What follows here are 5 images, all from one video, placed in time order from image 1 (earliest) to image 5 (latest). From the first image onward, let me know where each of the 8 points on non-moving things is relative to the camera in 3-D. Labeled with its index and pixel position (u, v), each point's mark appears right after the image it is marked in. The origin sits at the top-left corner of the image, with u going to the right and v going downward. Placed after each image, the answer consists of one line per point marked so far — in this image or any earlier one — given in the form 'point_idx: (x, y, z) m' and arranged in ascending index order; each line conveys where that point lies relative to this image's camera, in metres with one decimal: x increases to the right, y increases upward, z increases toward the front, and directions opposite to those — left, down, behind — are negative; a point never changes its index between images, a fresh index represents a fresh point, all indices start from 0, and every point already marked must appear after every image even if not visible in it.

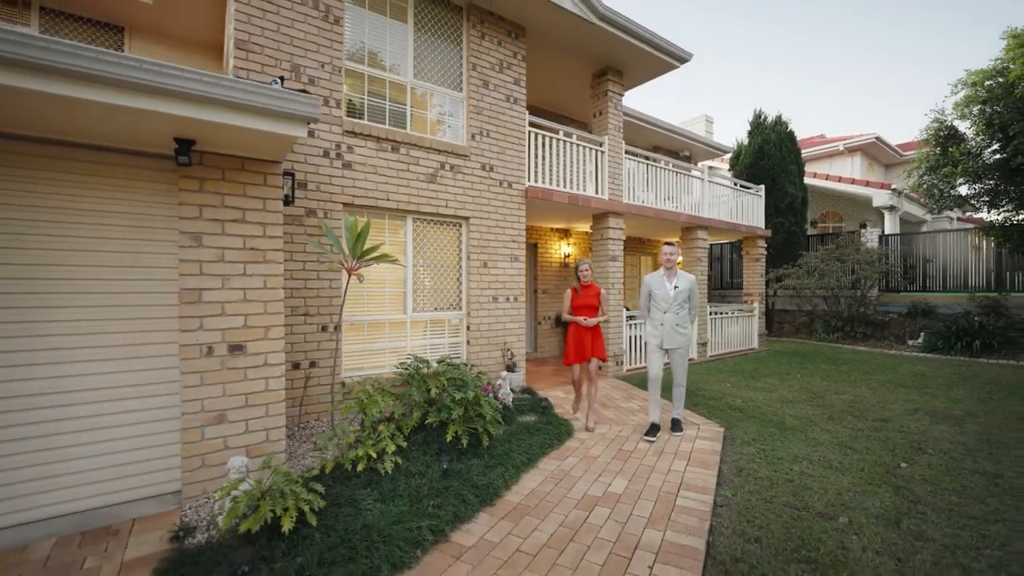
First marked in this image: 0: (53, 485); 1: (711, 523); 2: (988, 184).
0: (-2.8, -1.2, +2.8) m
1: (+1.2, -1.4, +2.8) m
2: (+8.3, +1.8, +7.8) m
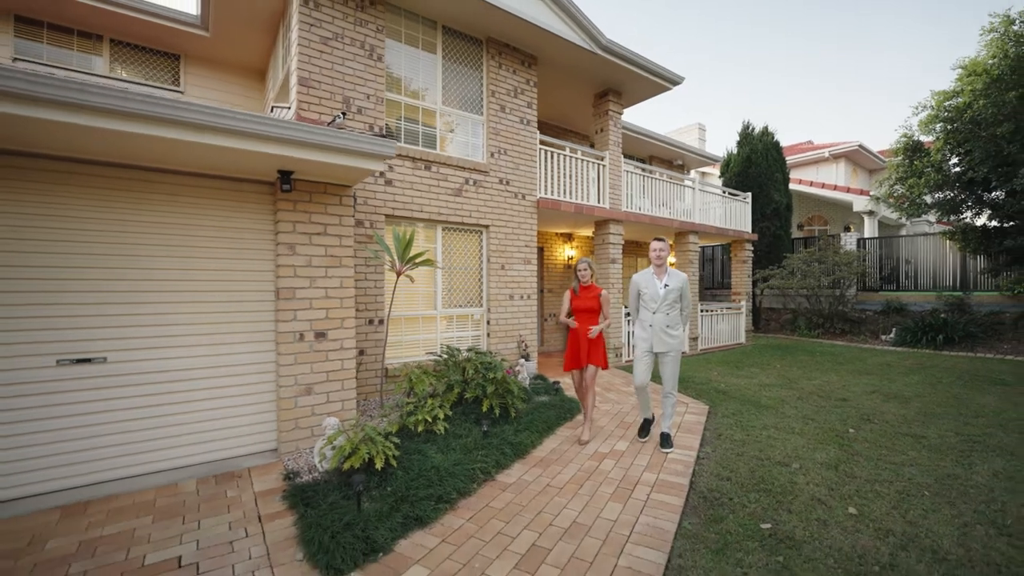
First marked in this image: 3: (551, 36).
0: (-2.6, -1.2, +3.6) m
1: (+1.5, -1.4, +3.6) m
2: (+8.5, +1.8, +8.7) m
3: (+0.6, +3.7, +6.6) m
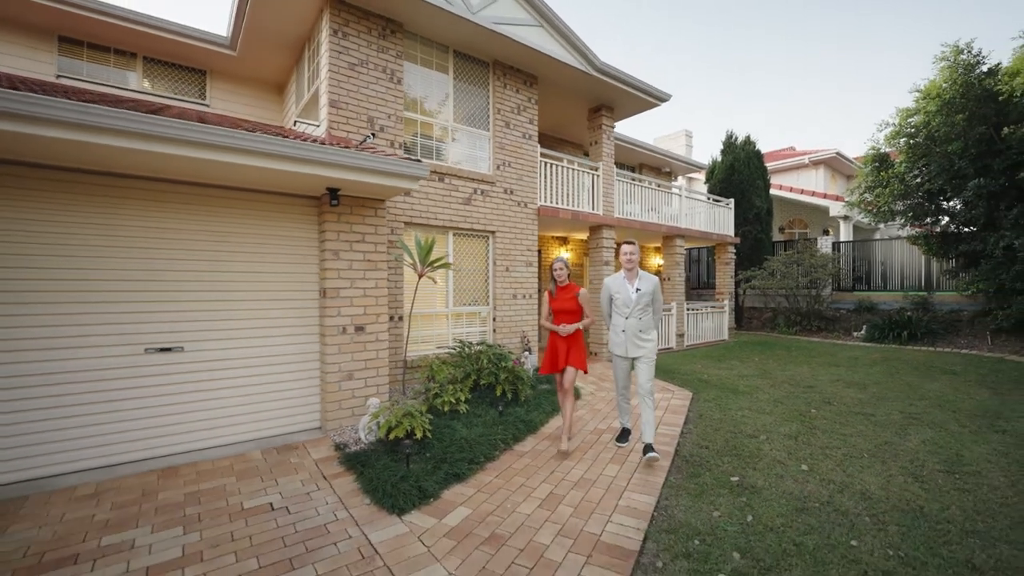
0: (-2.4, -1.2, +4.2) m
1: (+1.6, -1.4, +4.3) m
2: (+8.5, +1.8, +9.6) m
3: (+0.6, +3.7, +7.3) m
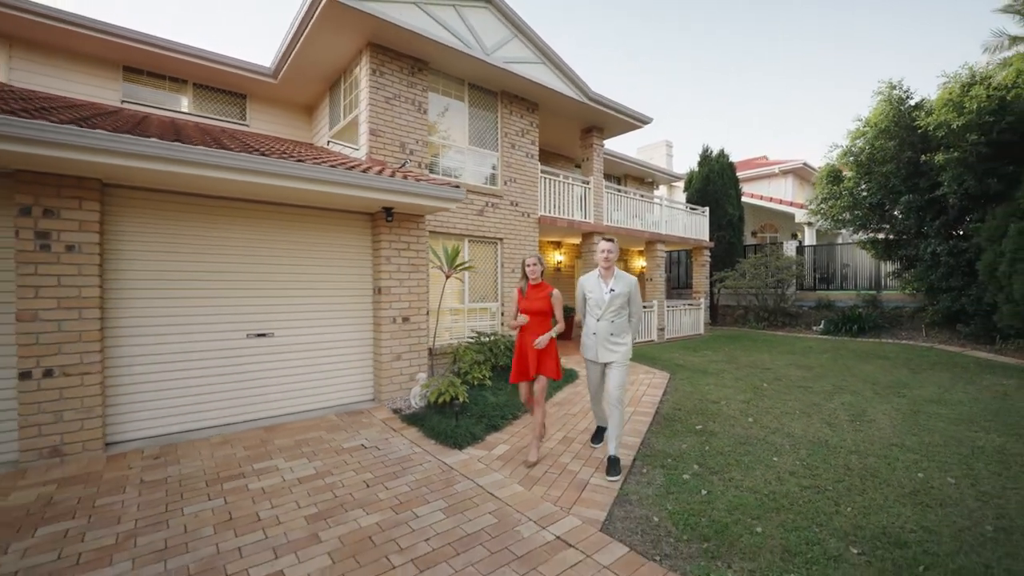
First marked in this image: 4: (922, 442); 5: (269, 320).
0: (-2.2, -1.2, +5.2) m
1: (+1.8, -1.4, +5.5) m
2: (+8.5, +1.8, +11.0) m
3: (+0.7, +3.7, +8.5) m
4: (+3.7, -1.4, +4.1) m
5: (-2.7, -0.4, +4.9) m
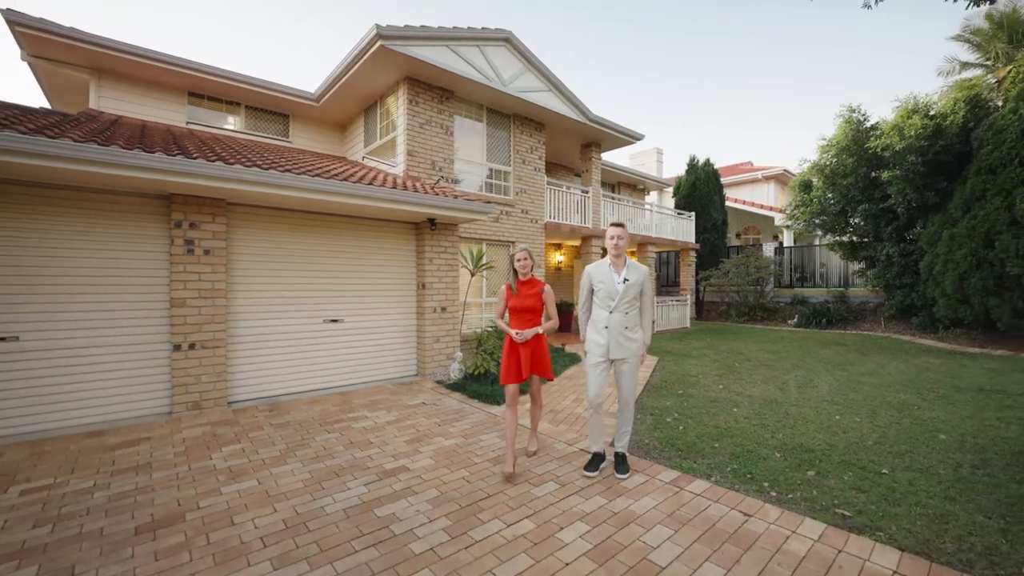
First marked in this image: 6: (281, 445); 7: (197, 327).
0: (-1.9, -1.1, +6.5) m
1: (+2.1, -1.4, +6.8) m
2: (+8.7, +1.9, +12.4) m
3: (+1.0, +3.8, +9.8) m
4: (+4.0, -1.3, +5.4) m
5: (-2.4, -0.3, +6.1) m
6: (-2.1, -1.4, +4.1) m
7: (-3.4, -0.4, +4.9) m
